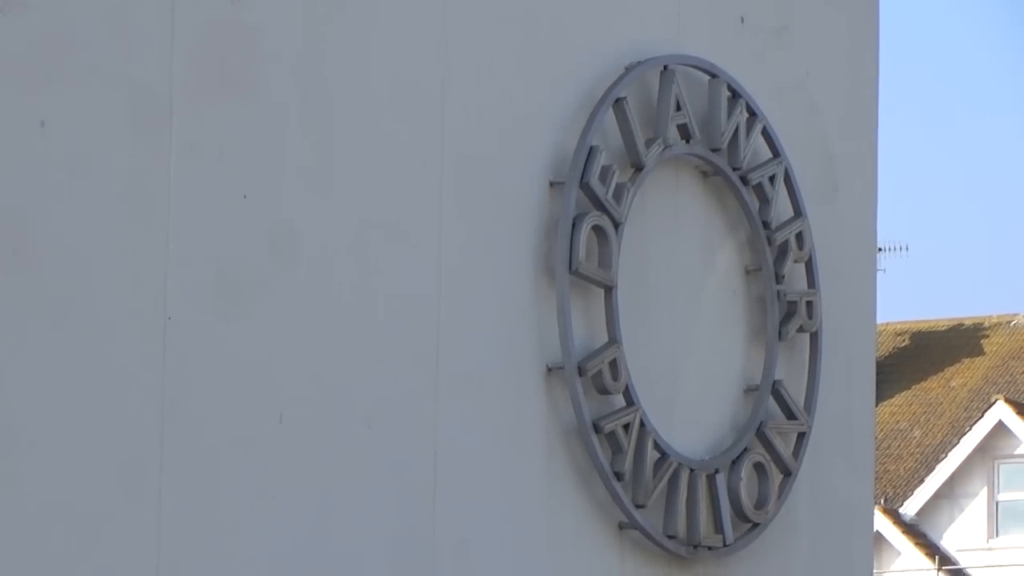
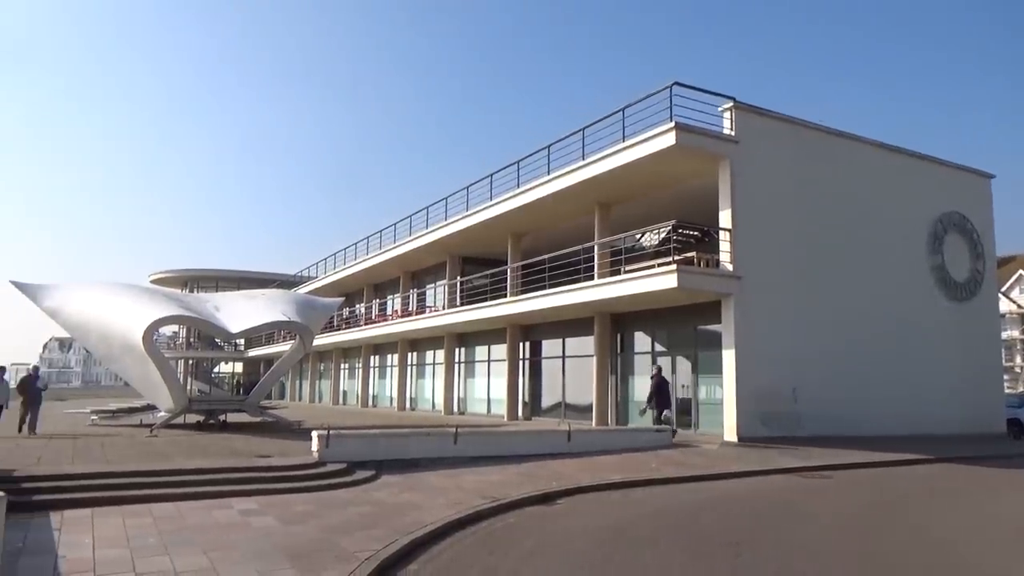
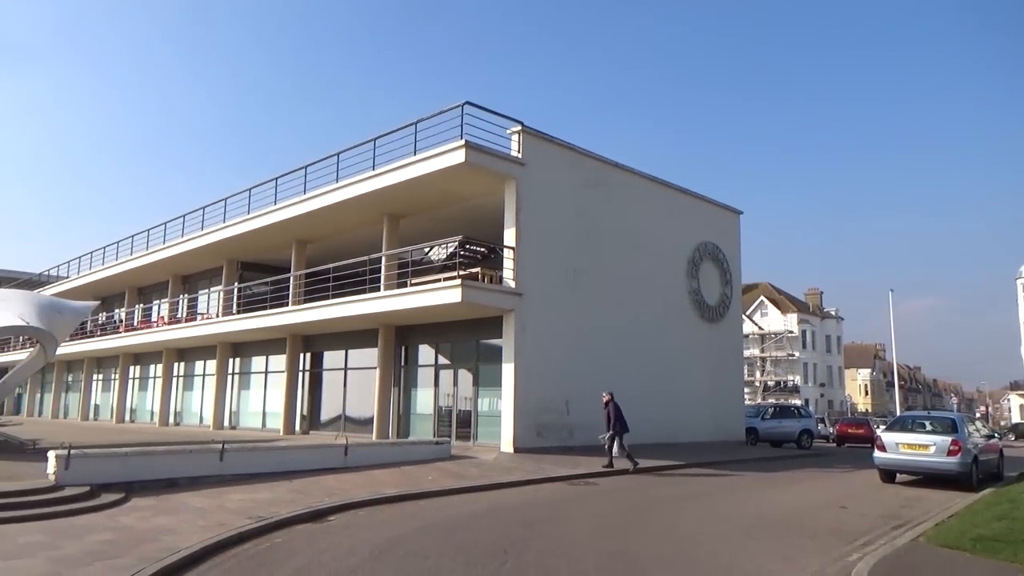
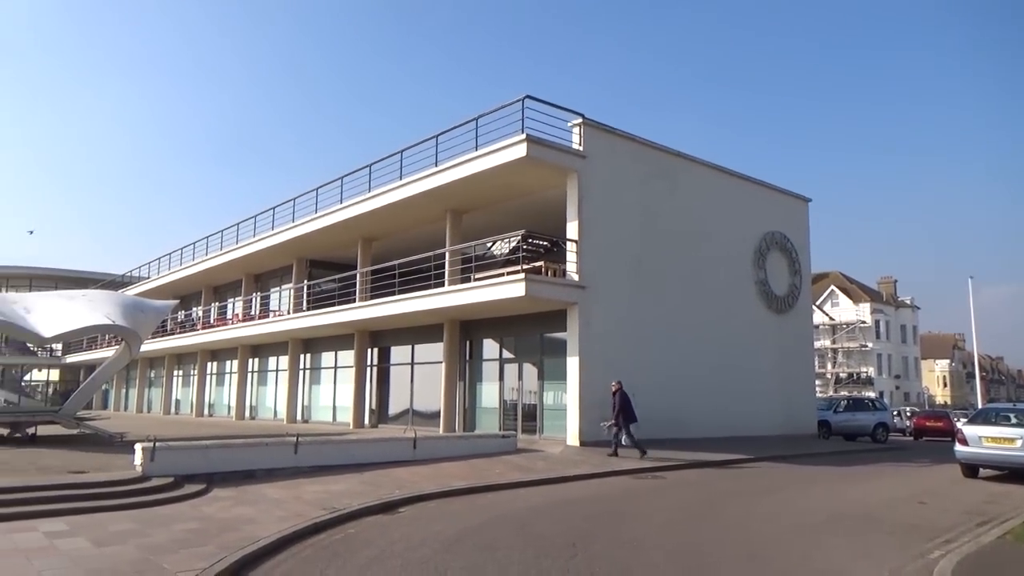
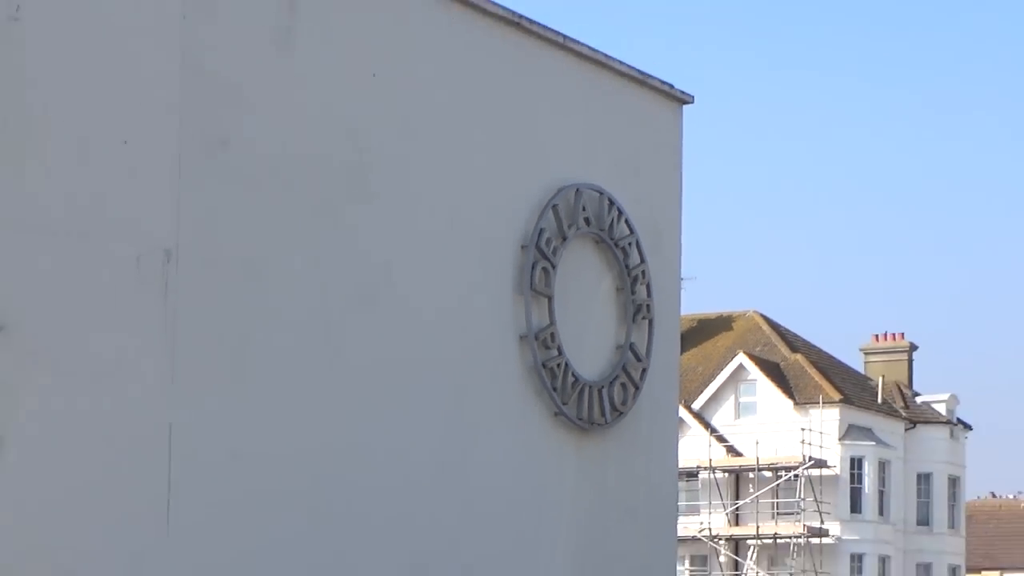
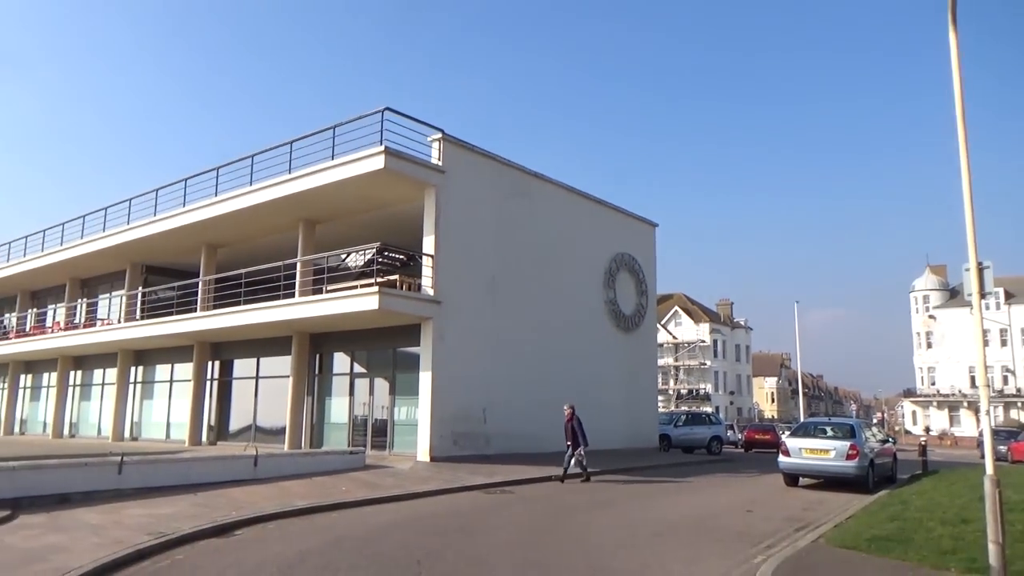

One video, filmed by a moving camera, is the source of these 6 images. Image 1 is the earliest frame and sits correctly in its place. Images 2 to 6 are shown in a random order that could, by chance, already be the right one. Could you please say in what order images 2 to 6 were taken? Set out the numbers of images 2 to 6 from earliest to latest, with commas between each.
5, 6, 3, 4, 2
